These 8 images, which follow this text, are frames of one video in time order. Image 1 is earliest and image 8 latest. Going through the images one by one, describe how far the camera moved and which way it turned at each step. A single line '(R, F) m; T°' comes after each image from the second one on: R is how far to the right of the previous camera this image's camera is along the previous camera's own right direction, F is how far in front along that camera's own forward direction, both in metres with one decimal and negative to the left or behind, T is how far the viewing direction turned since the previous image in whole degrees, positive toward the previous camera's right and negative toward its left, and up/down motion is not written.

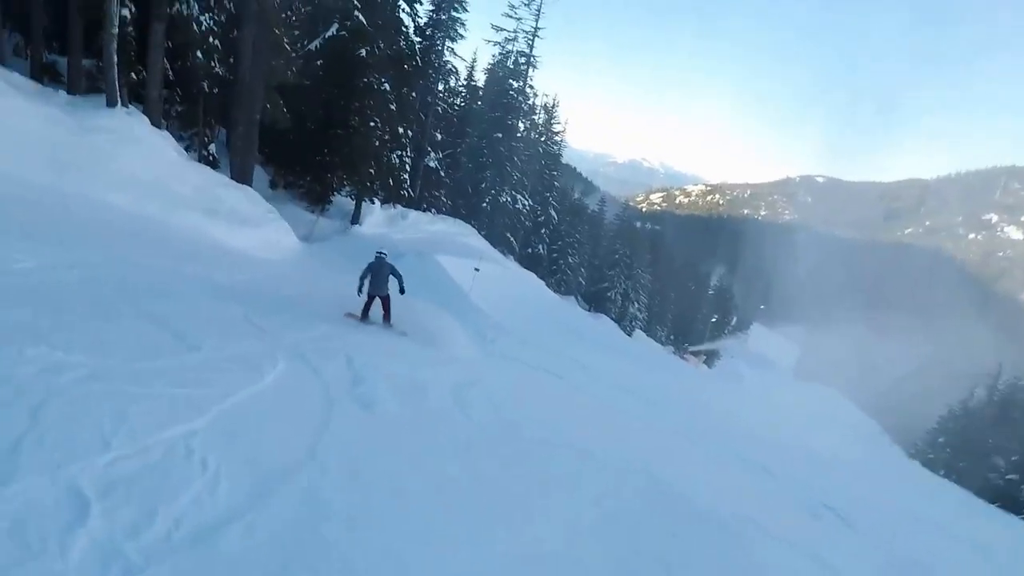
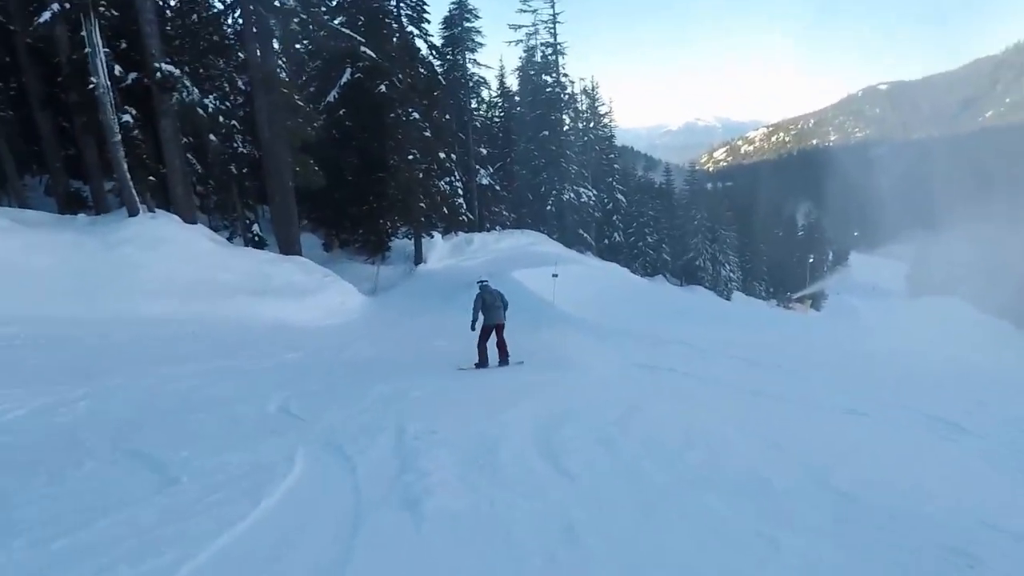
(0.0, +2.0) m; -7°
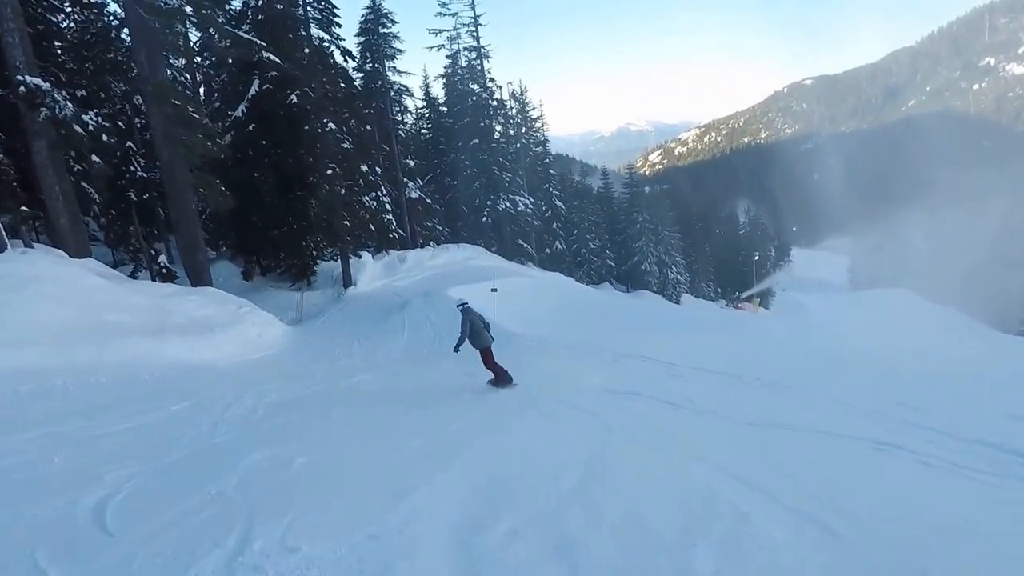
(+0.4, +1.3) m; +5°
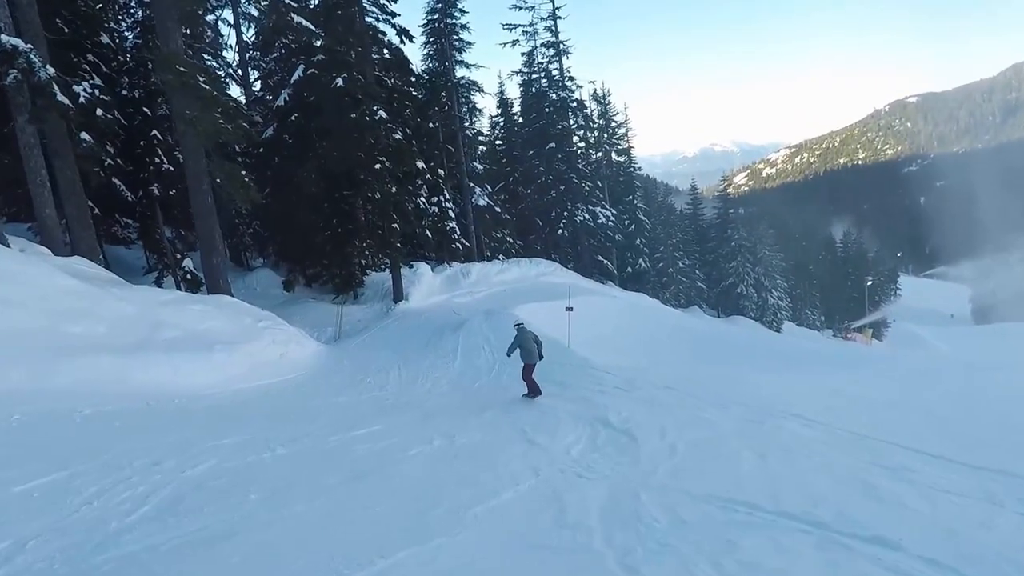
(-0.1, +3.6) m; -7°
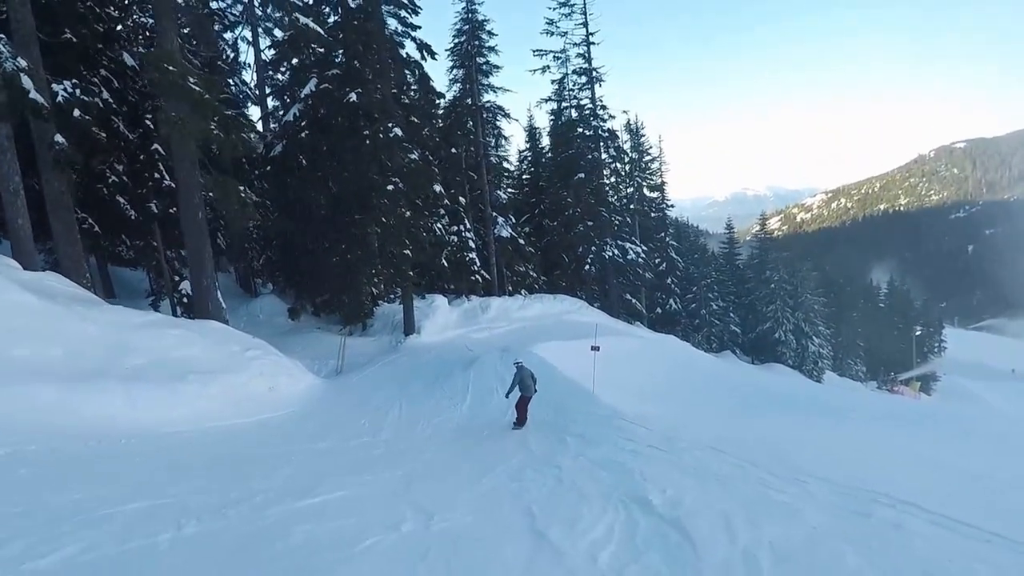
(+0.1, +1.6) m; -2°
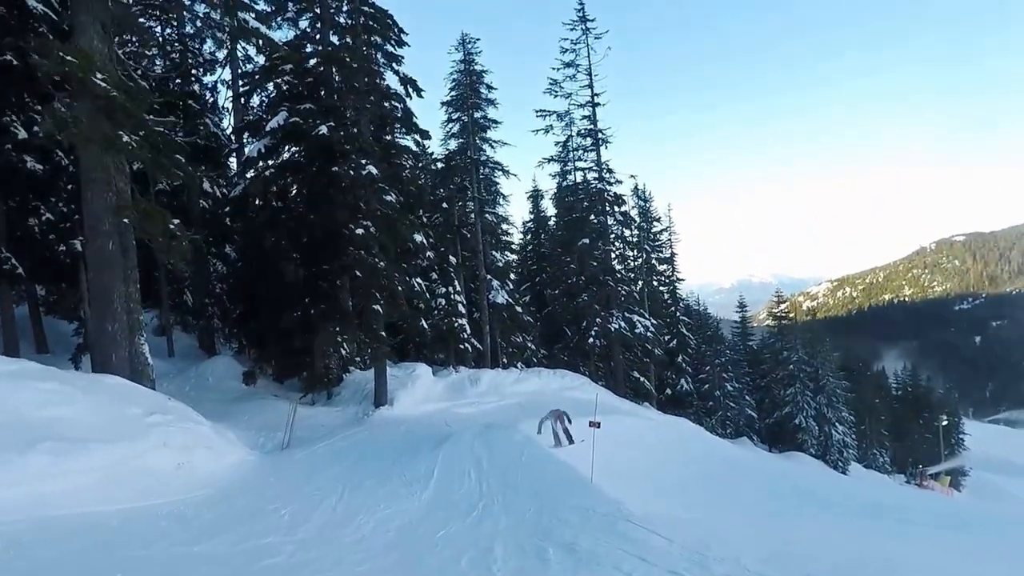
(+0.4, +2.5) m; -1°
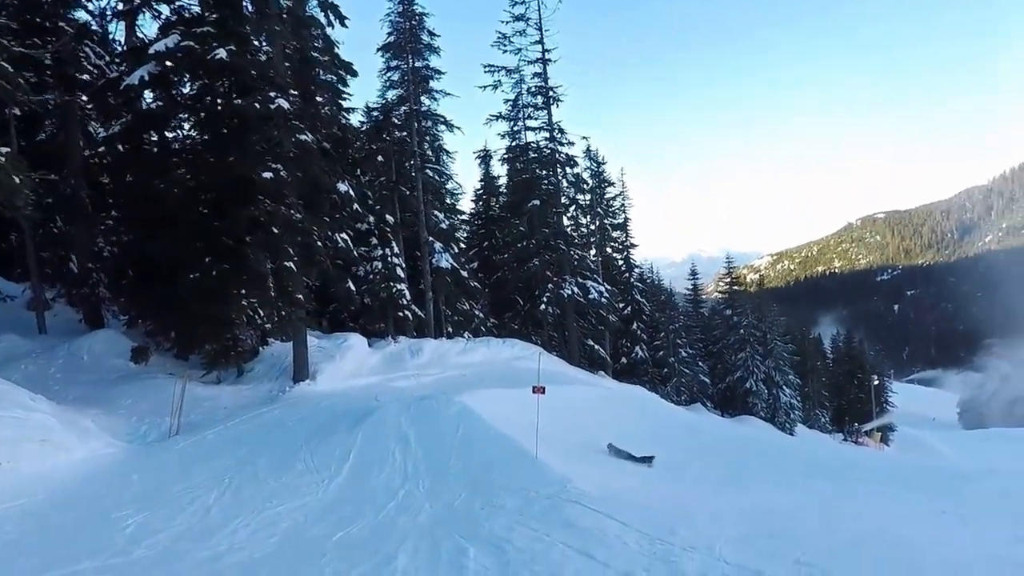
(+0.3, +2.0) m; +4°
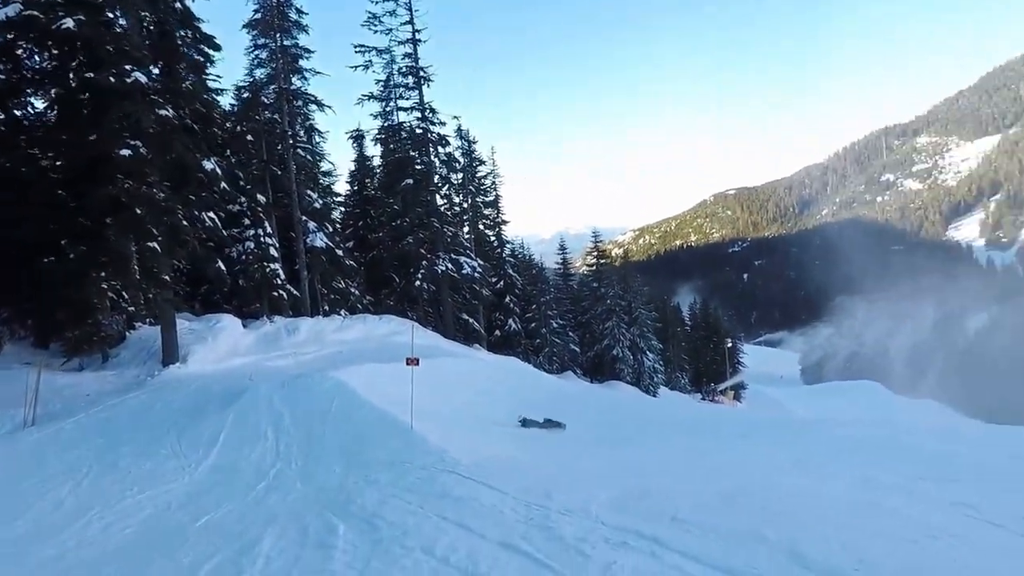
(0.0, -1.2) m; +11°
